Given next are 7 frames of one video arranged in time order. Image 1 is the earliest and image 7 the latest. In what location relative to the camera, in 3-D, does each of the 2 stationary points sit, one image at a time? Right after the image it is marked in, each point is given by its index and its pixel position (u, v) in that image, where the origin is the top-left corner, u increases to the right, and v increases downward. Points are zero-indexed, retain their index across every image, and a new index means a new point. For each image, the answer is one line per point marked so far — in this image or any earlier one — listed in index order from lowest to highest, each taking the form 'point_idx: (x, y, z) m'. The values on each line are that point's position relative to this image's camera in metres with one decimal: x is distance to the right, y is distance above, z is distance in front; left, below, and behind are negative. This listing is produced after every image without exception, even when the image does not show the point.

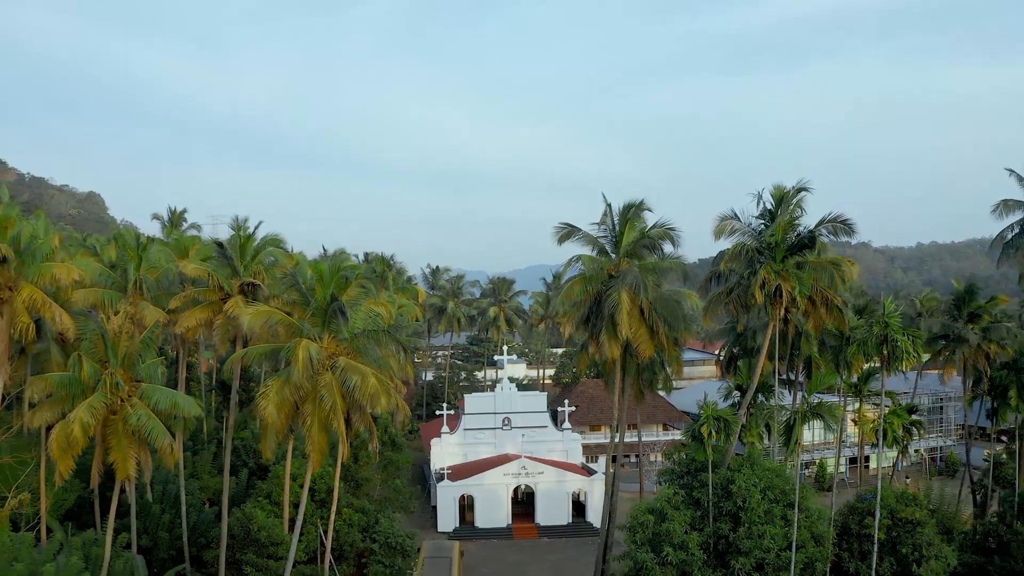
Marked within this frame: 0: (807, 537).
0: (+6.8, -5.7, +15.3) m
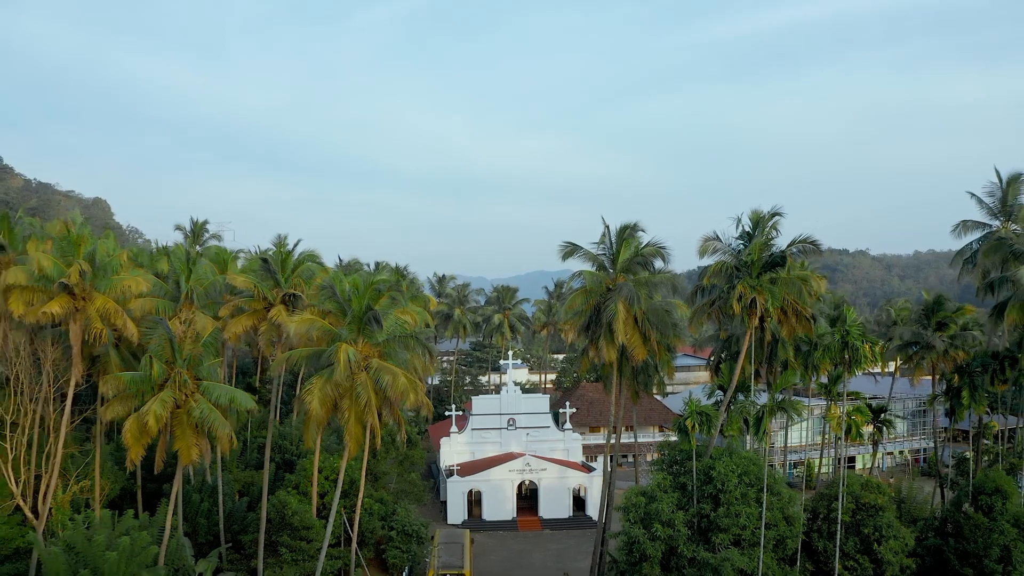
0: (+7.1, -6.1, +17.6) m
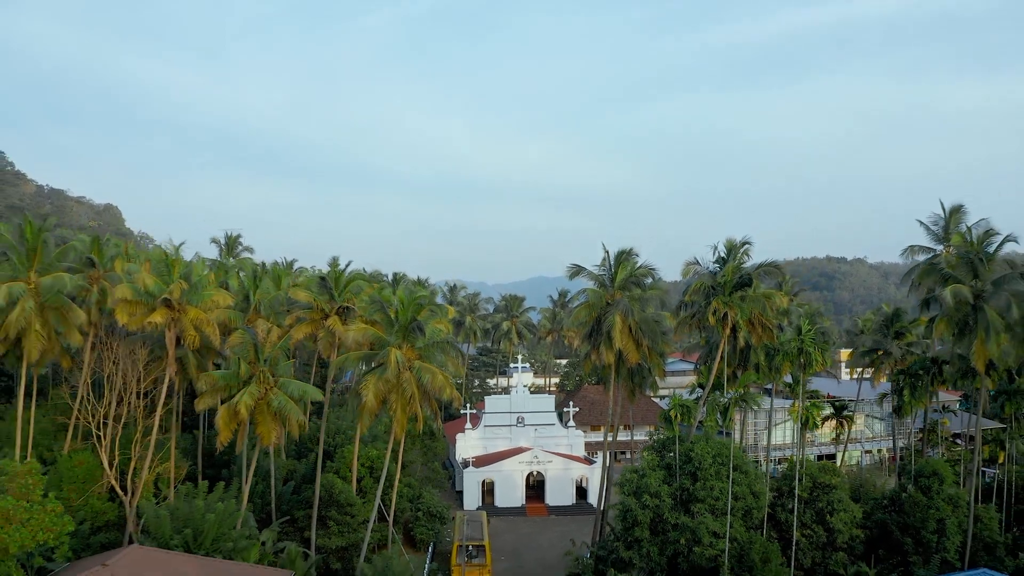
0: (+7.6, -6.6, +21.5) m
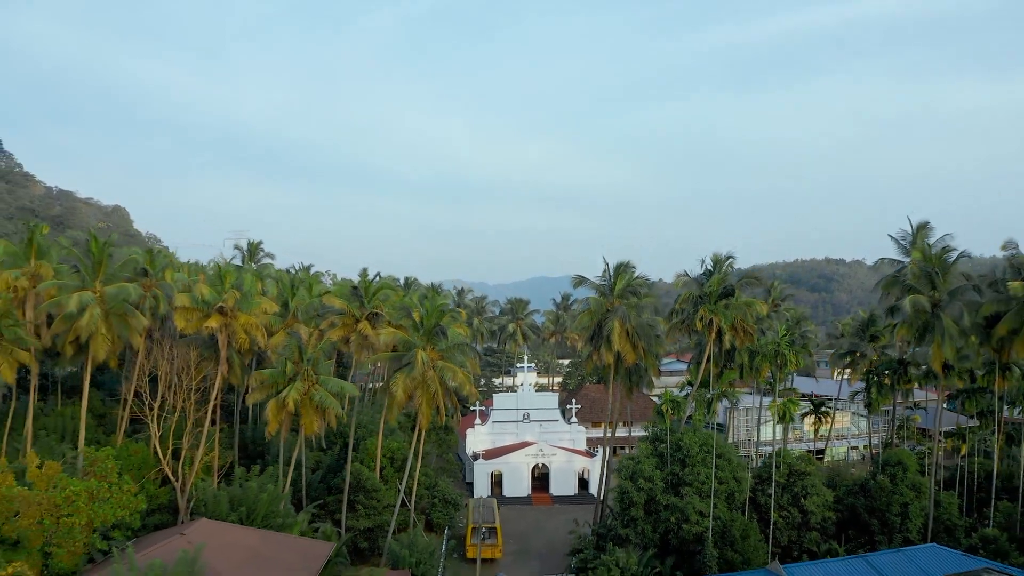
0: (+8.1, -7.0, +24.5) m
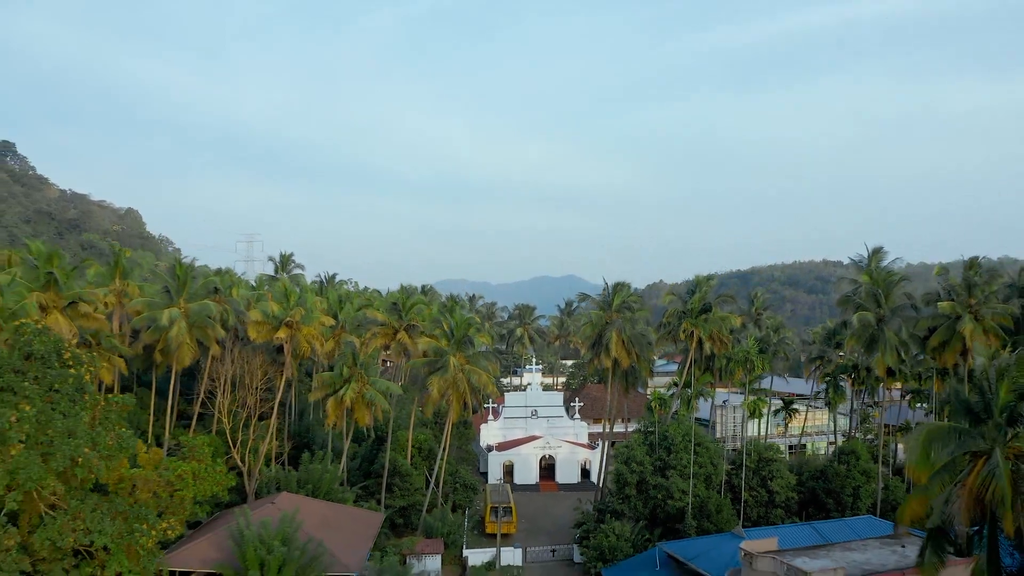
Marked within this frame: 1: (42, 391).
0: (+8.8, -7.8, +29.6) m
1: (-12.3, -2.8, +17.4) m
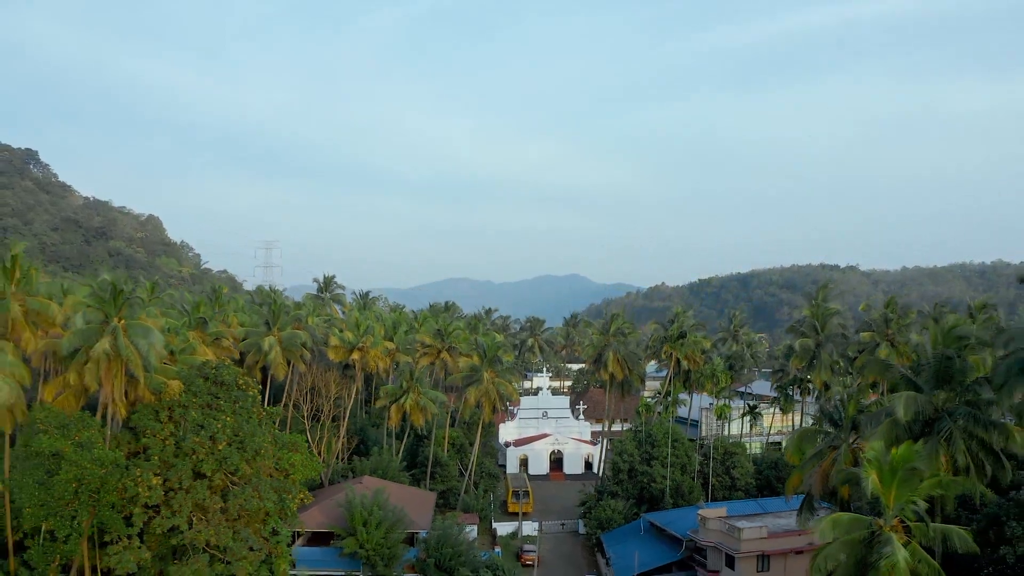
0: (+9.9, -9.7, +38.4) m
1: (-11.2, -4.7, +26.1) m
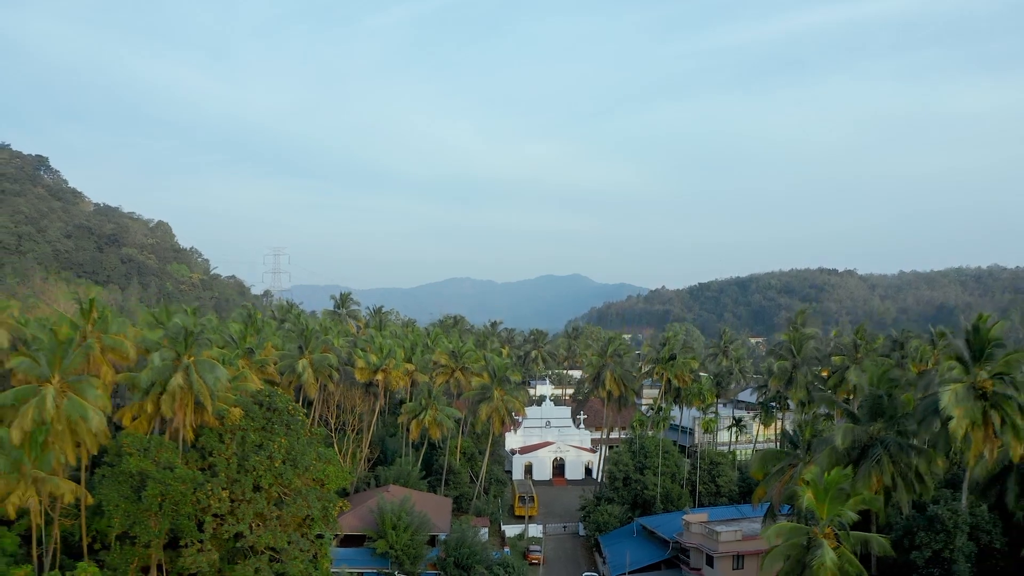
0: (+10.4, -11.5, +42.8) m
1: (-10.7, -6.5, +30.6) m
